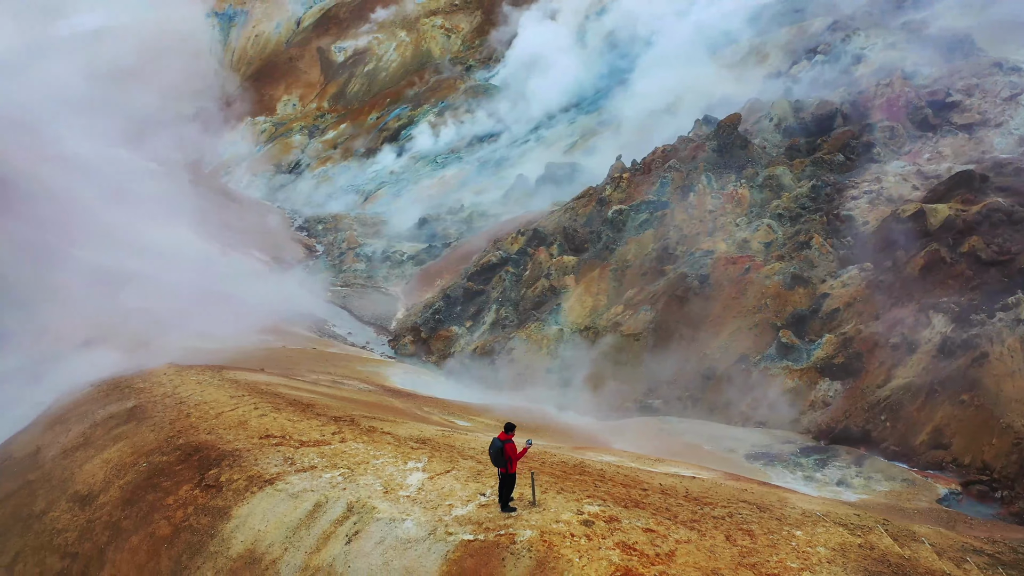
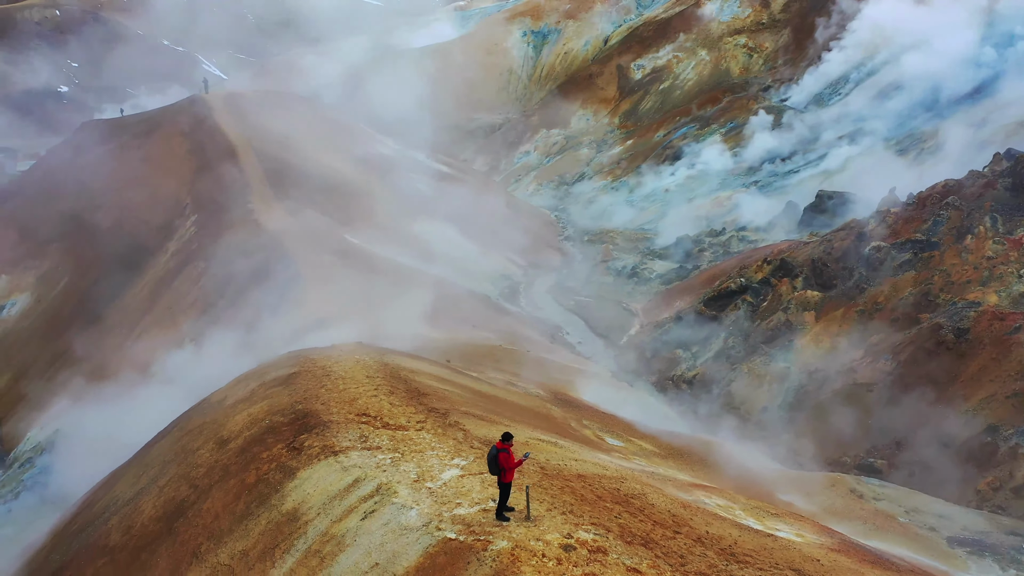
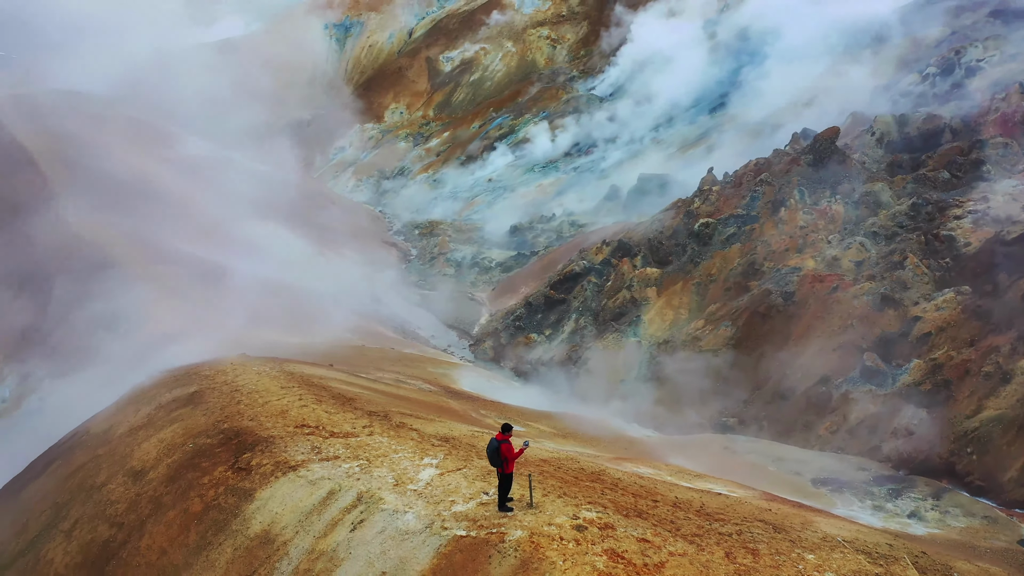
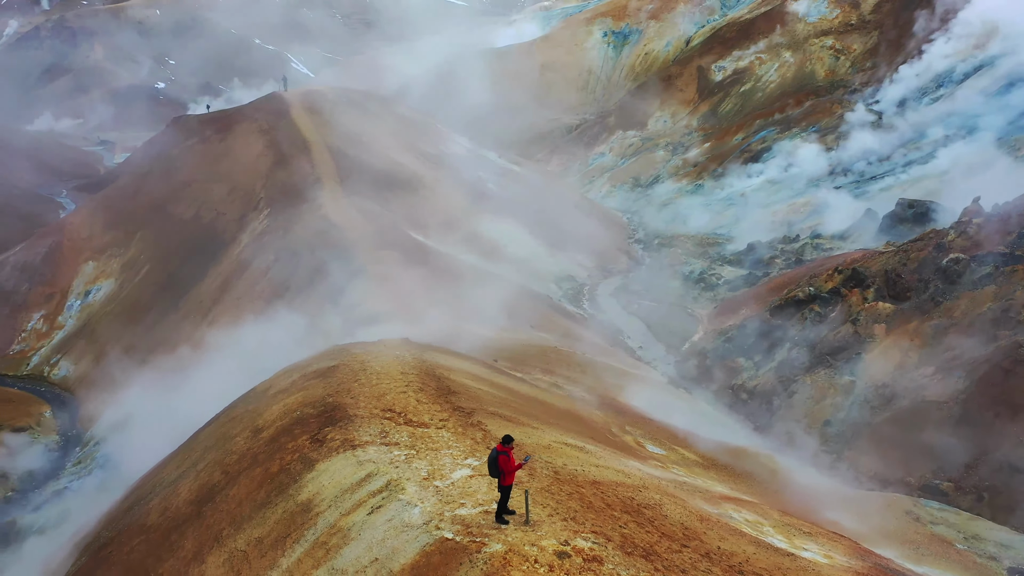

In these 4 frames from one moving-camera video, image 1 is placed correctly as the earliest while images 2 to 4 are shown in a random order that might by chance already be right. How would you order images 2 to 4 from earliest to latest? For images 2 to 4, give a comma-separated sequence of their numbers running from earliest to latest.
3, 2, 4
